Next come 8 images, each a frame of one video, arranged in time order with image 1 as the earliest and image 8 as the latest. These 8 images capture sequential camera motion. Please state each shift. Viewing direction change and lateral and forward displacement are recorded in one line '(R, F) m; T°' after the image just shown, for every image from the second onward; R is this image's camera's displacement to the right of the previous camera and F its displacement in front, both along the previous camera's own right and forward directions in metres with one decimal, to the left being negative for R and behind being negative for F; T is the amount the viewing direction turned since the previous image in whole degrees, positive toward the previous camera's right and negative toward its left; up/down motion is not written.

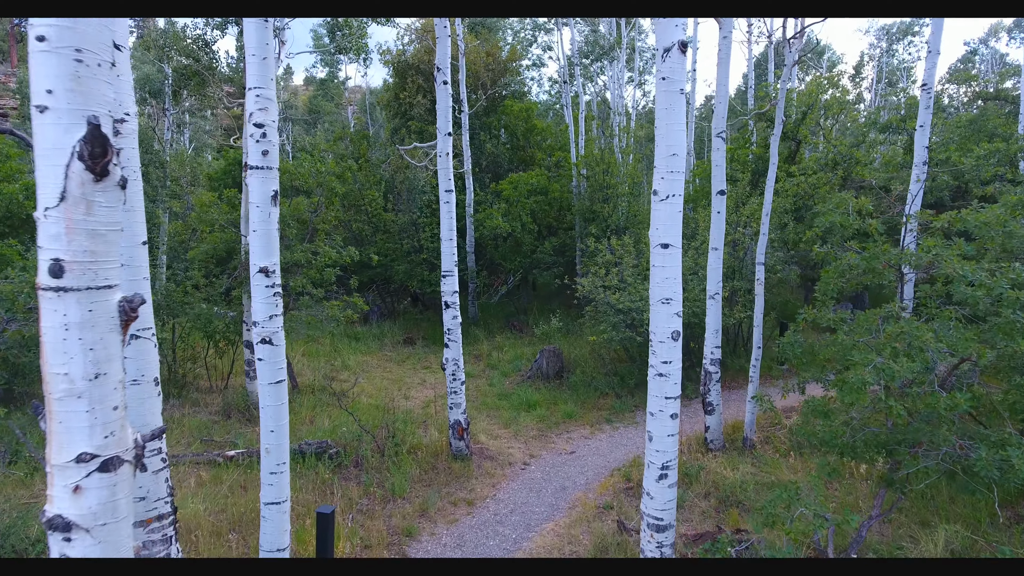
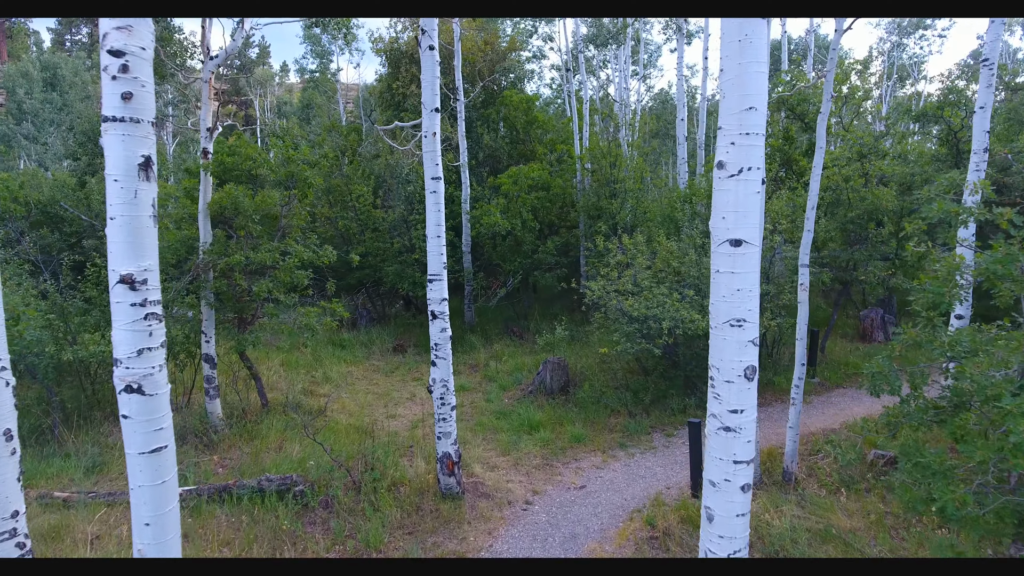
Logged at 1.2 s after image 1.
(0.0, +1.2) m; 0°
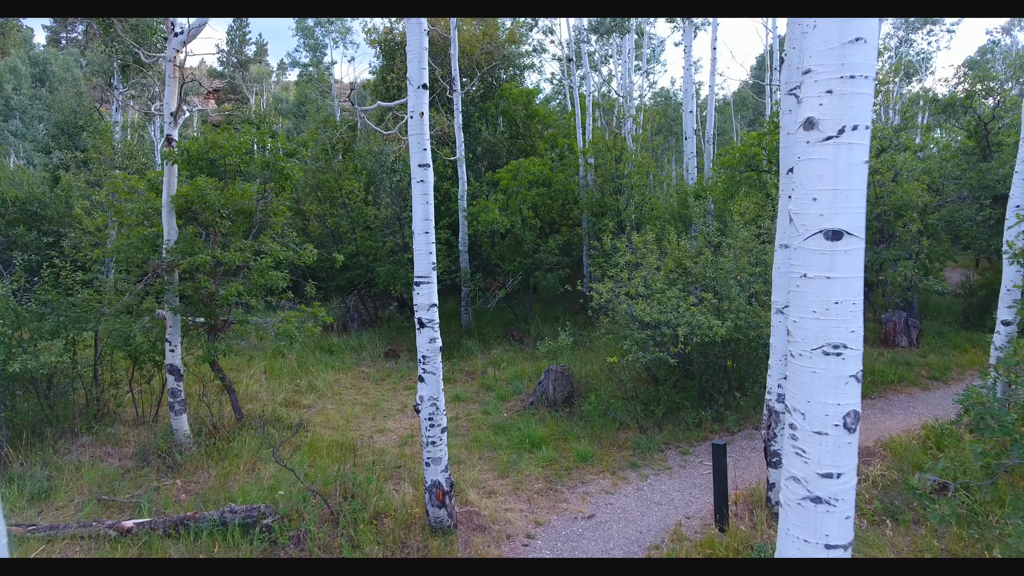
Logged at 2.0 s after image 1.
(0.0, +0.8) m; 0°
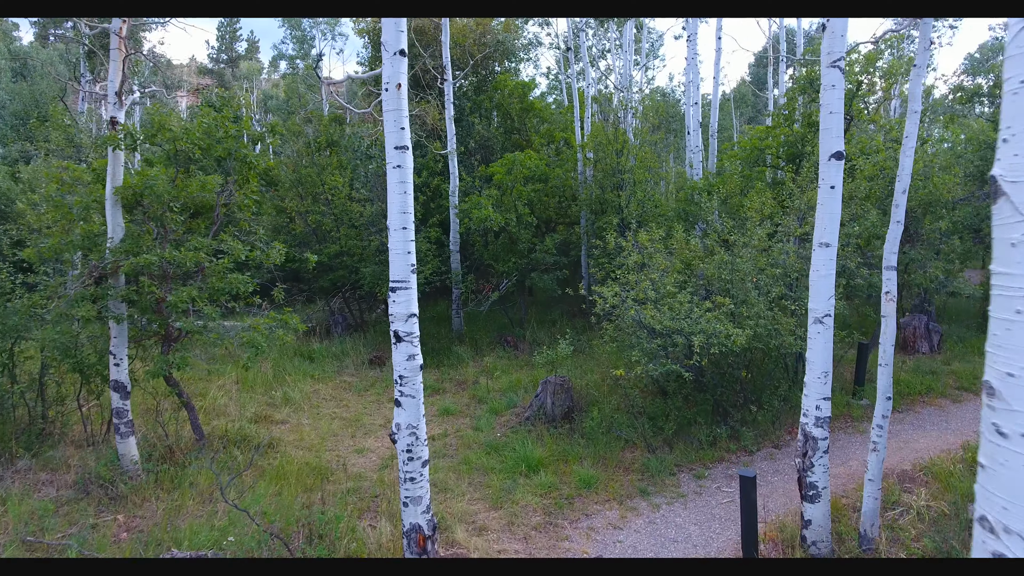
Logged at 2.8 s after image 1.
(0.0, +0.8) m; +1°
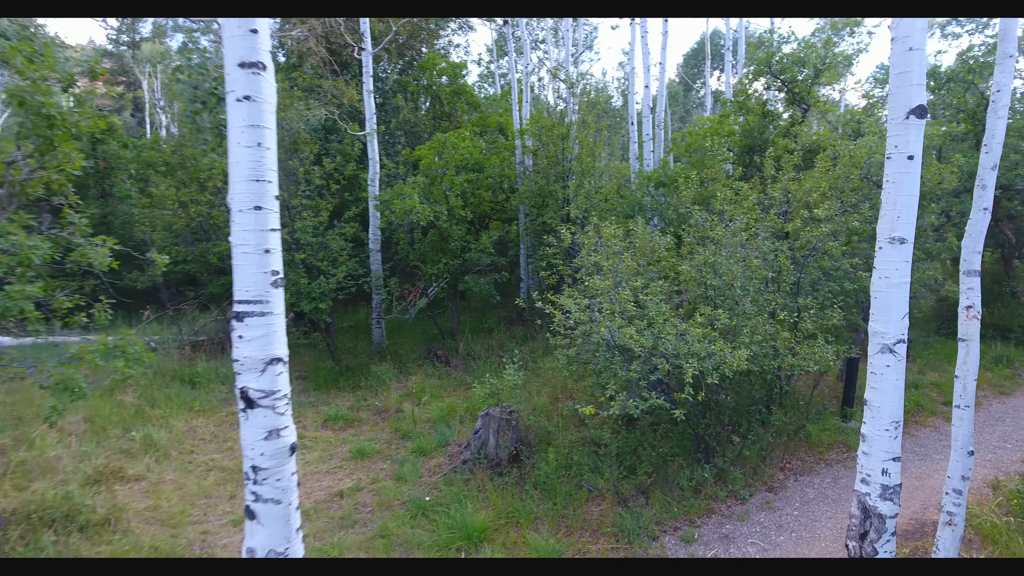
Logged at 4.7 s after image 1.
(0.0, +1.7) m; +7°
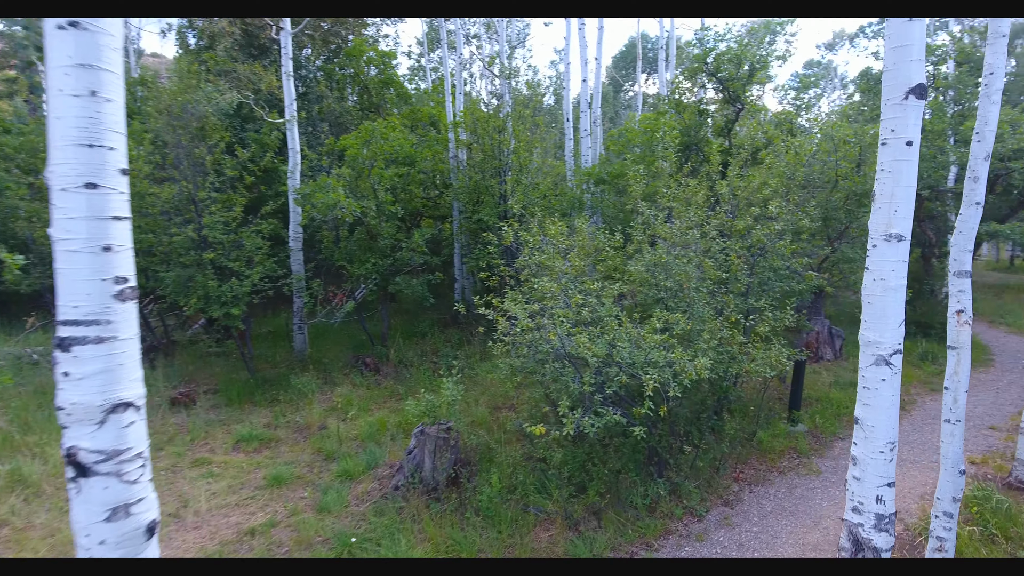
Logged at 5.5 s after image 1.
(-0.1, +0.6) m; +6°
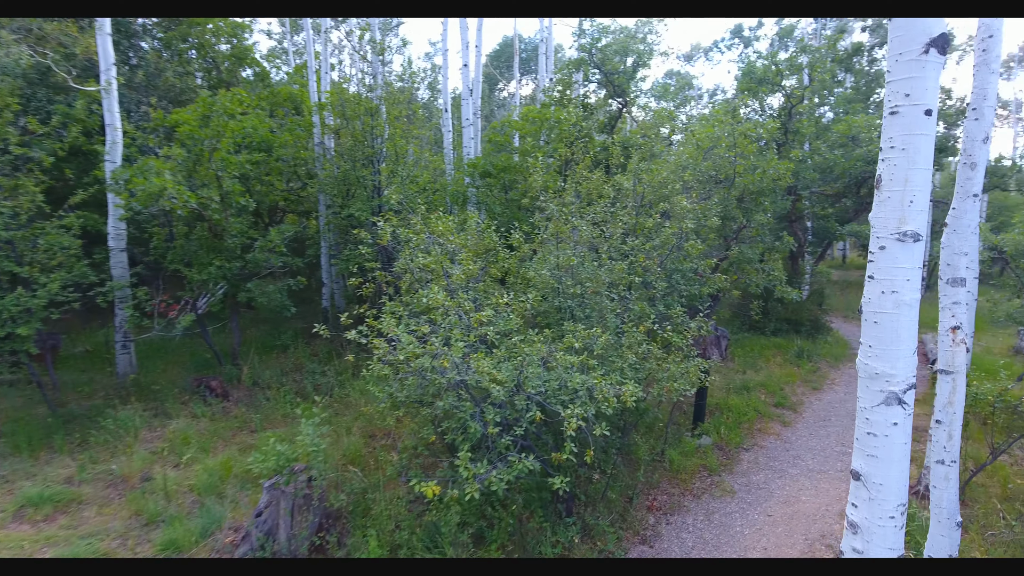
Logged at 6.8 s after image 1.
(0.0, +1.0) m; +11°
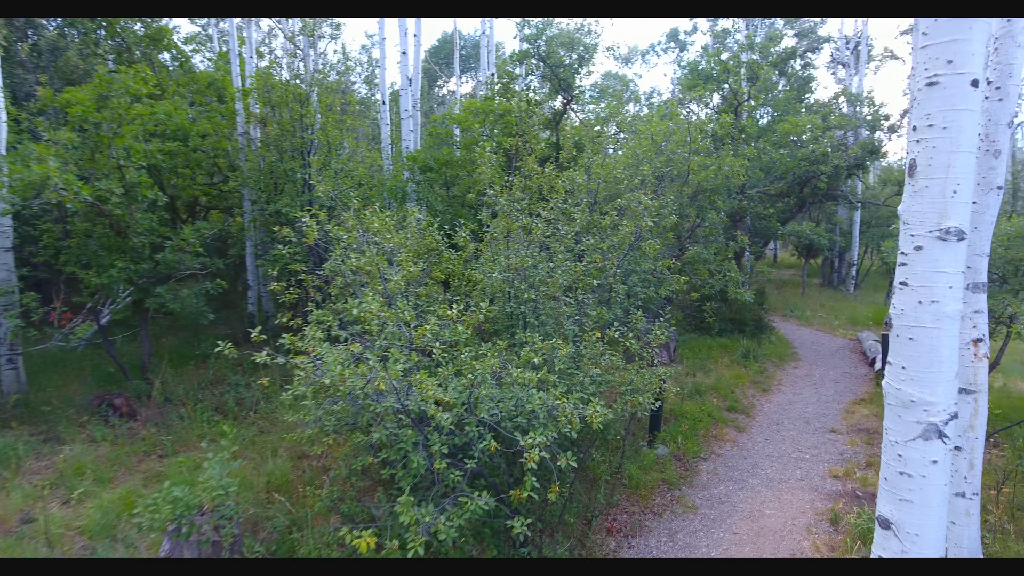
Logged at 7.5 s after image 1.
(0.0, +0.5) m; +5°
